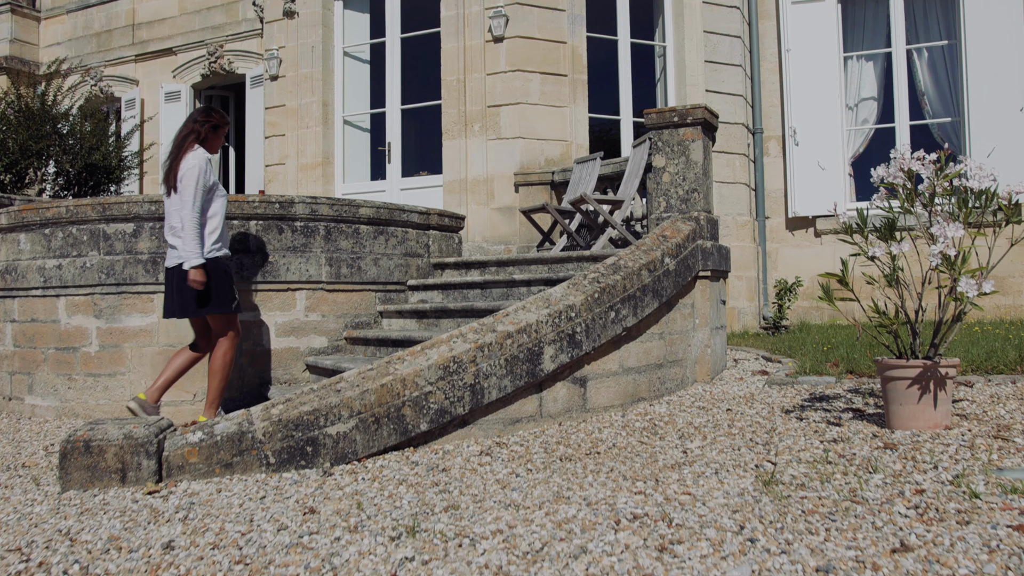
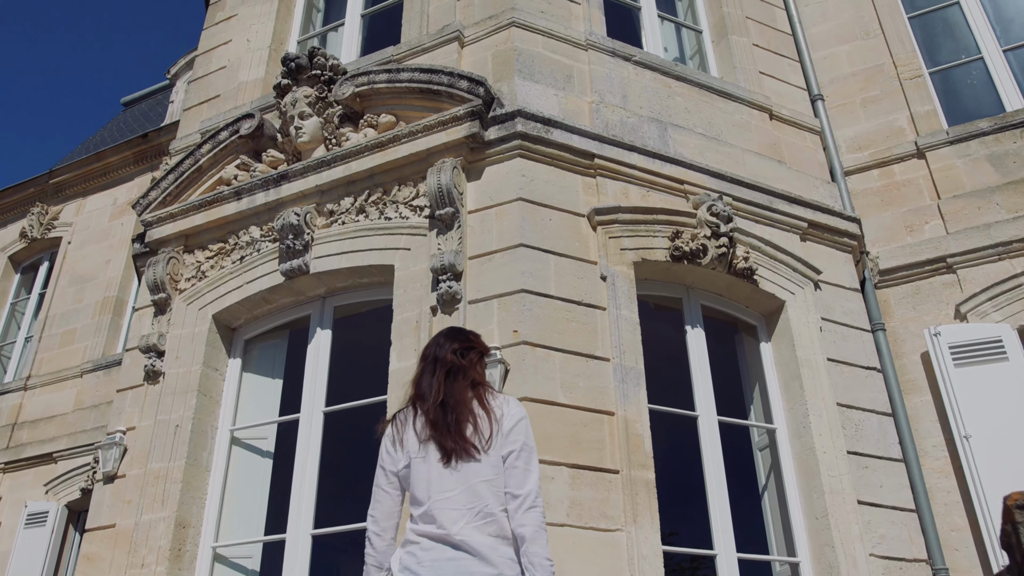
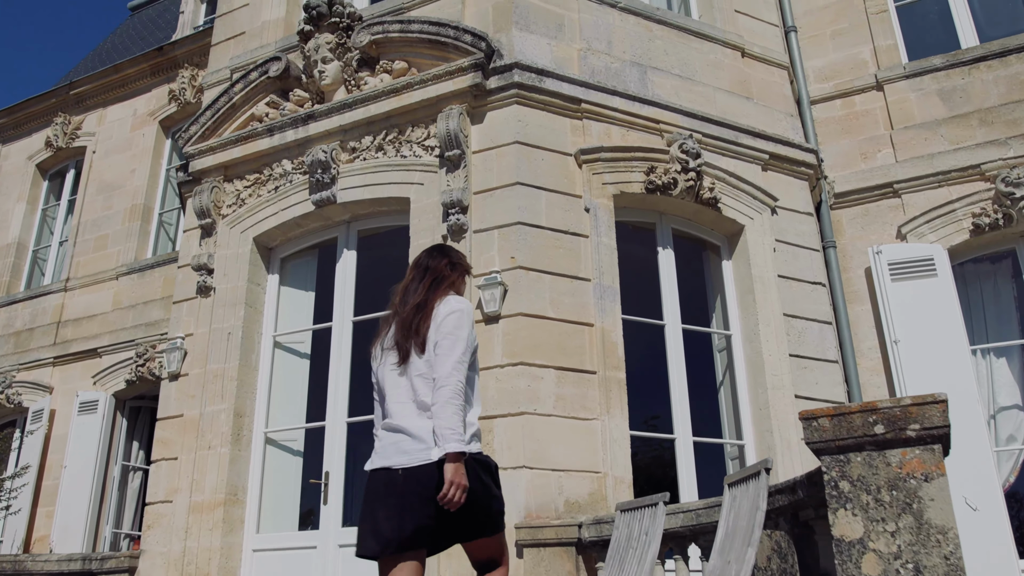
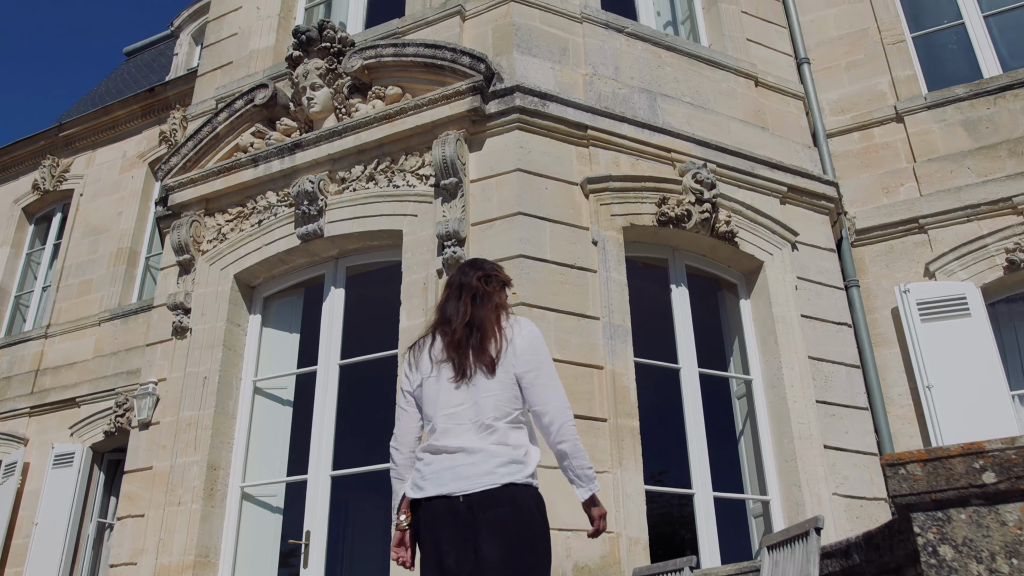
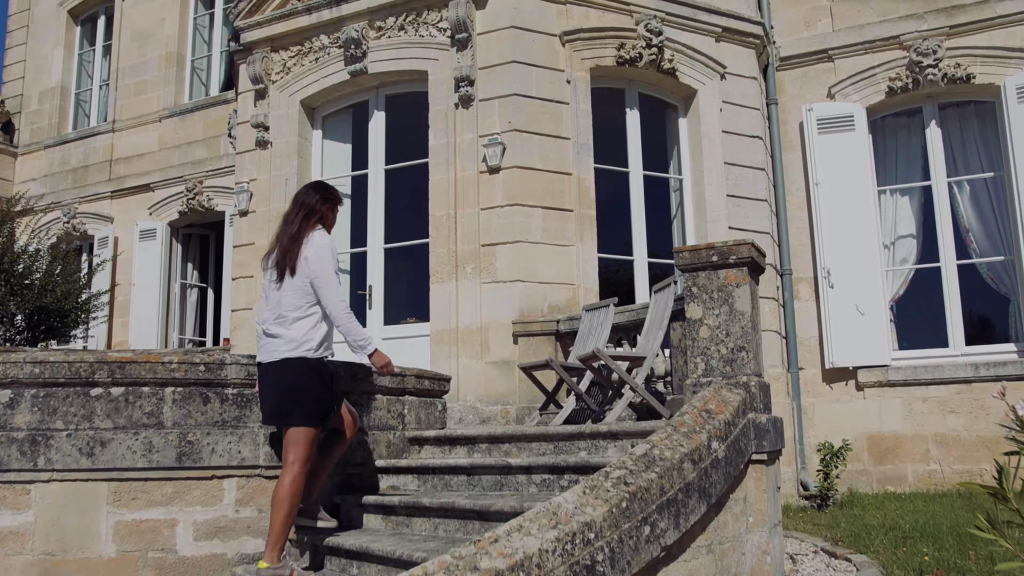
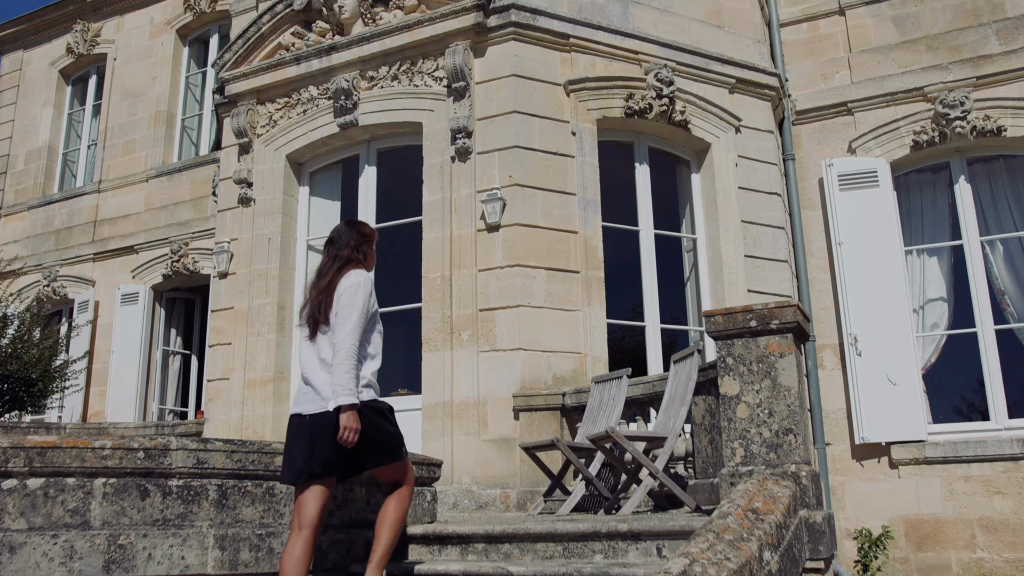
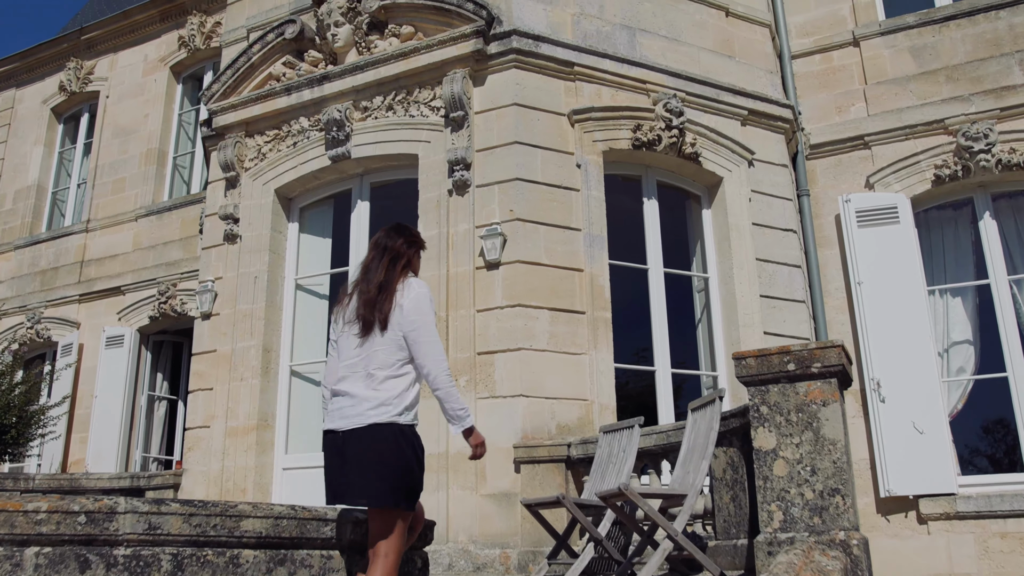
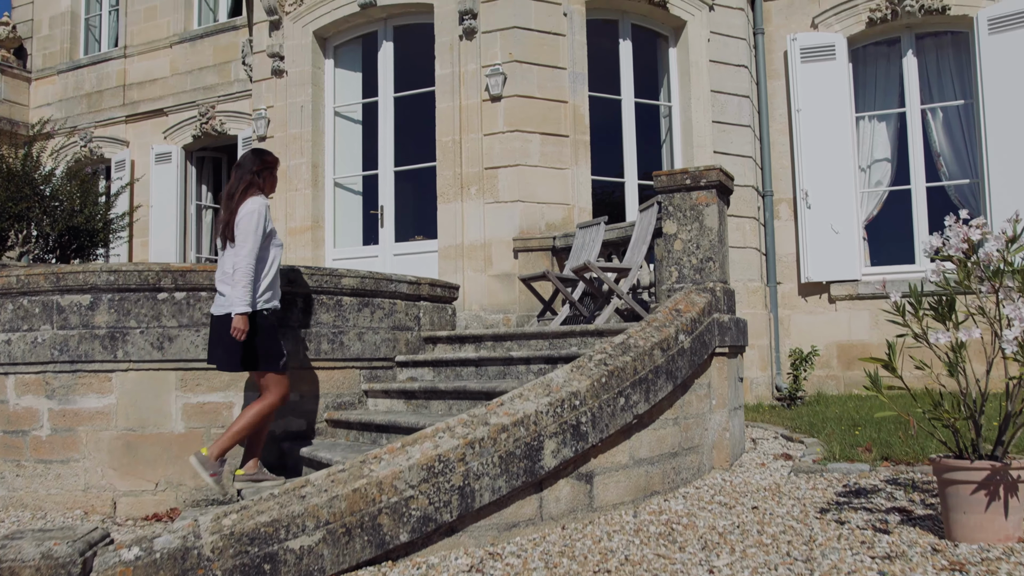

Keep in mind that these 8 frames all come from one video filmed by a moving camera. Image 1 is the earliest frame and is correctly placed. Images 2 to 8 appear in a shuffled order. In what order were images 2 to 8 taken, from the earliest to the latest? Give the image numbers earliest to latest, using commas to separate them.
8, 5, 6, 7, 3, 4, 2
